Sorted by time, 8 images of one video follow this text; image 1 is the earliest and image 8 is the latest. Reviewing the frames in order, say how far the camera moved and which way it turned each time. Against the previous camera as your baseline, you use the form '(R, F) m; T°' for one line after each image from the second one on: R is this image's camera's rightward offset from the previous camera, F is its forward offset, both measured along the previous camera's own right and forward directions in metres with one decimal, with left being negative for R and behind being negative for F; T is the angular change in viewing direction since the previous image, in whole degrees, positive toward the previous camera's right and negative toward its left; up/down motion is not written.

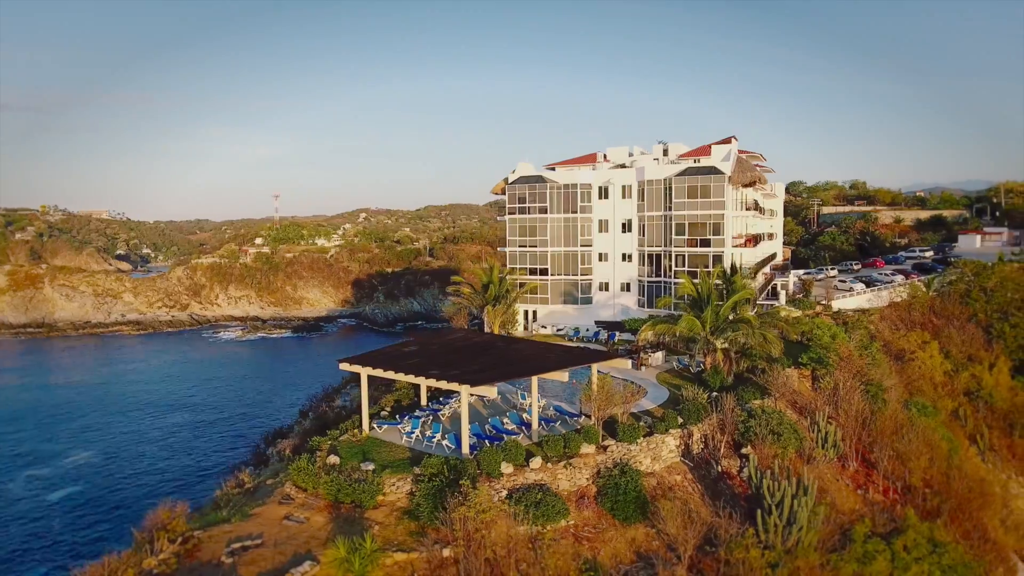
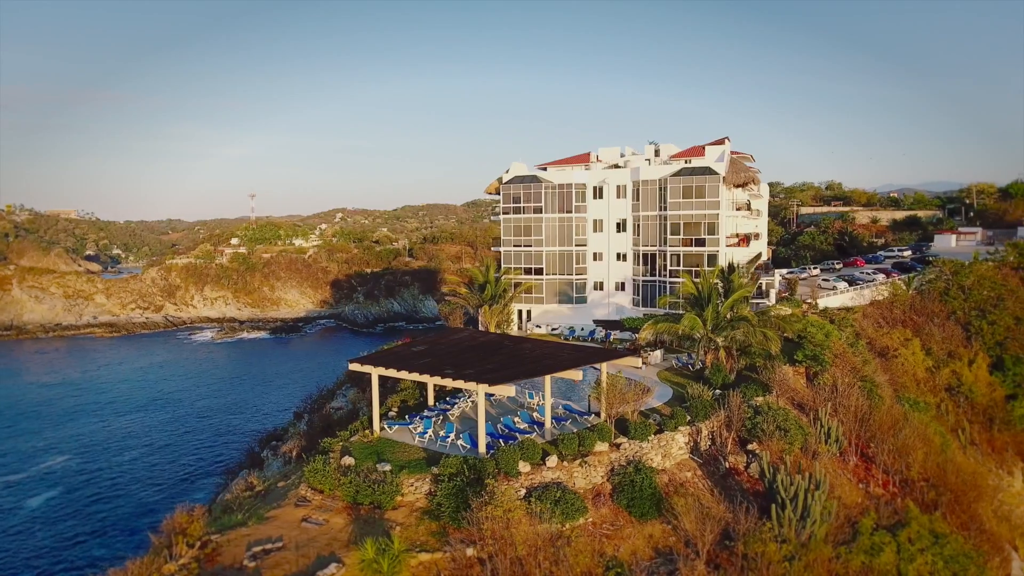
(-0.9, 0.0) m; +2°
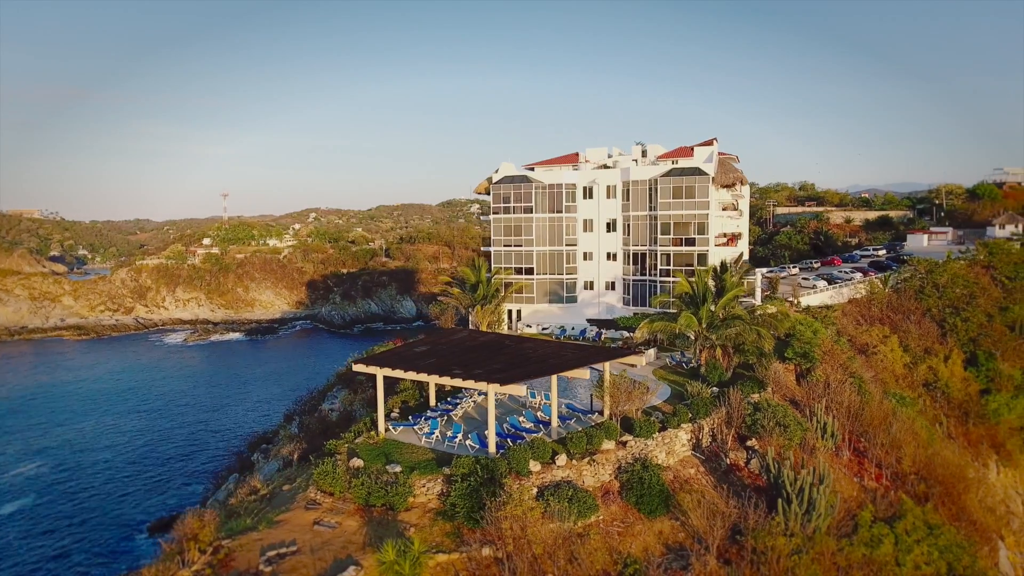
(-0.8, 0.0) m; +2°
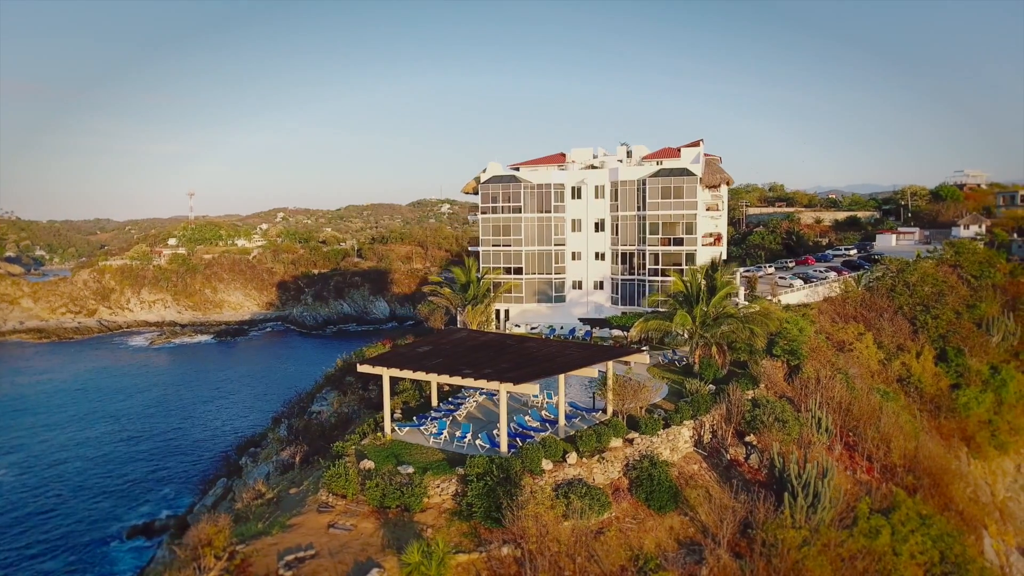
(-1.0, 0.0) m; +3°
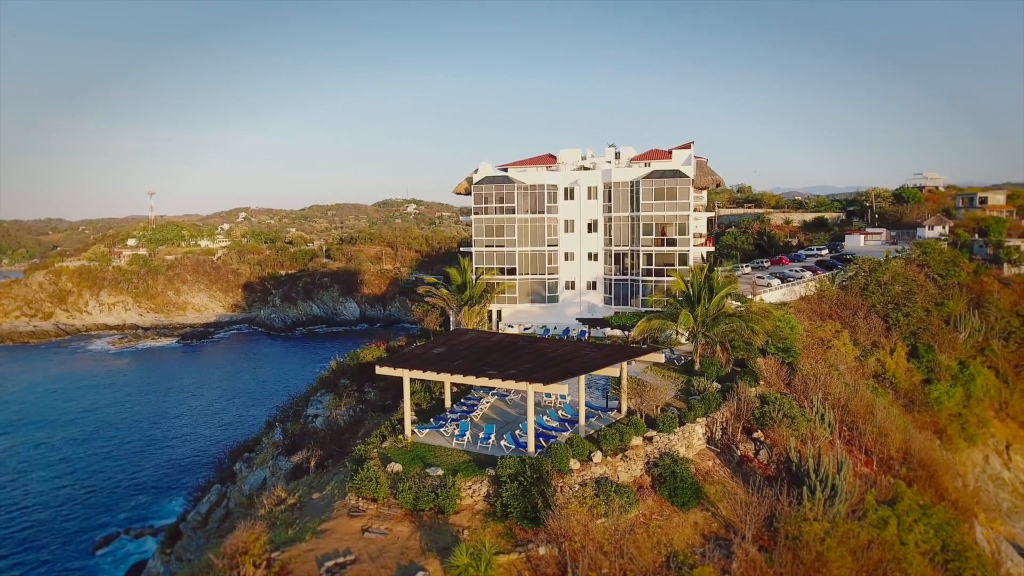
(-1.5, 0.0) m; +3°
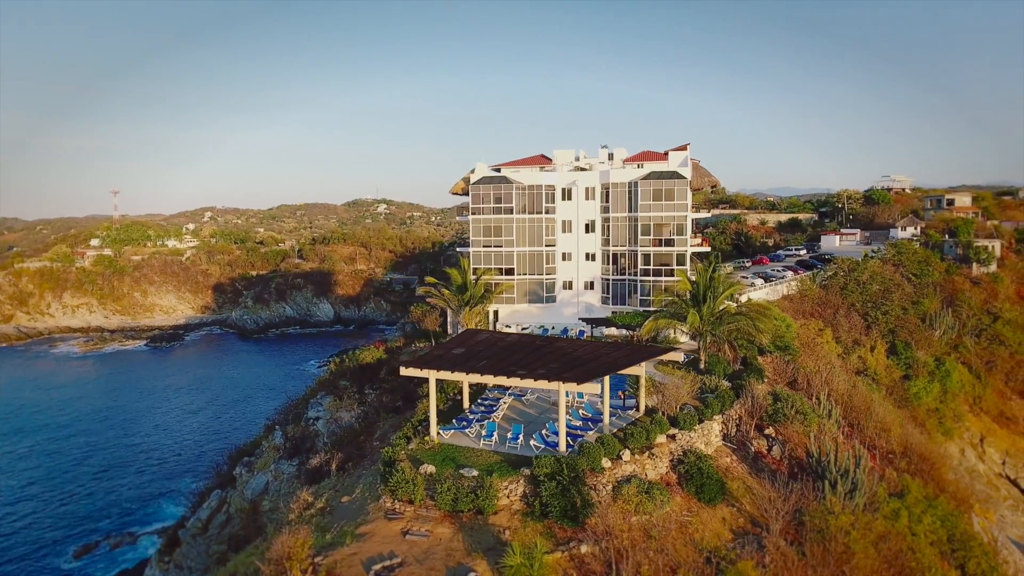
(-1.5, 0.0) m; +3°
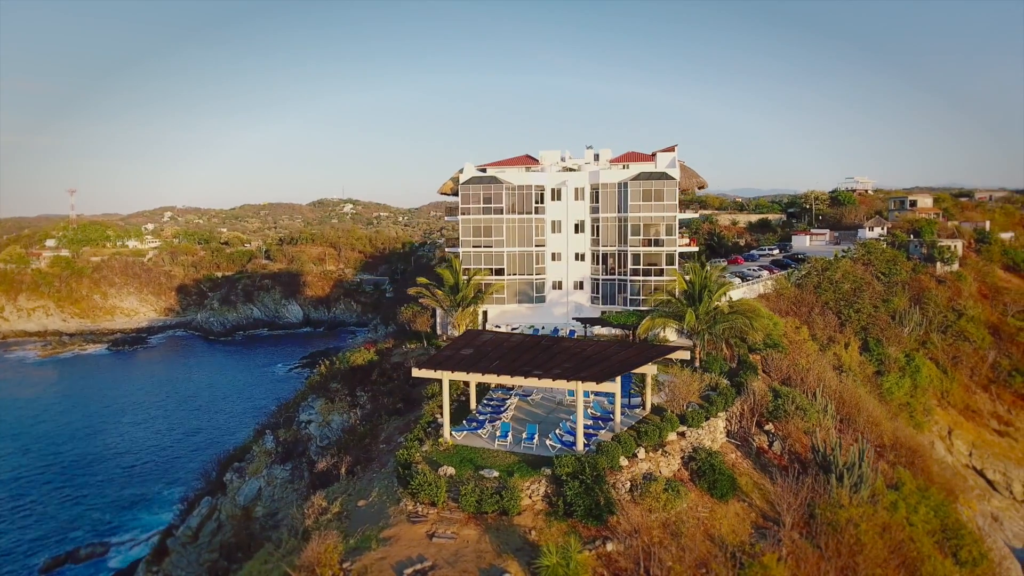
(-1.2, 0.0) m; +3°
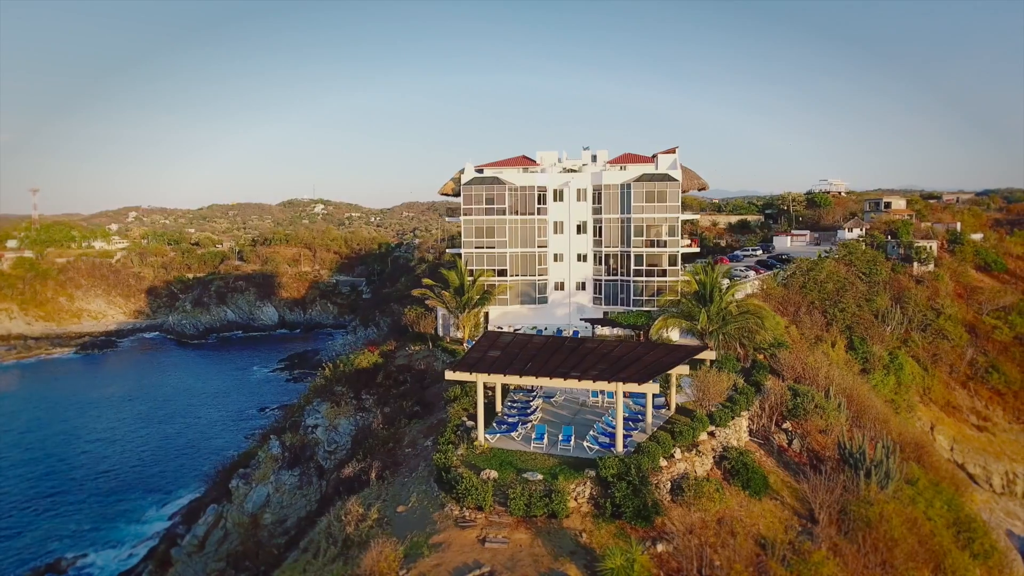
(-1.6, +0.1) m; +2°
